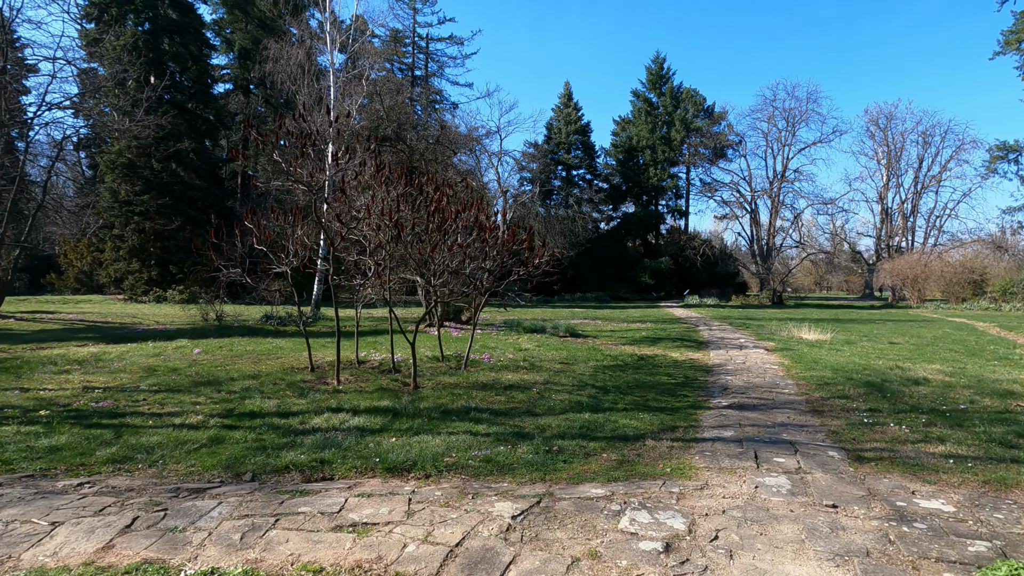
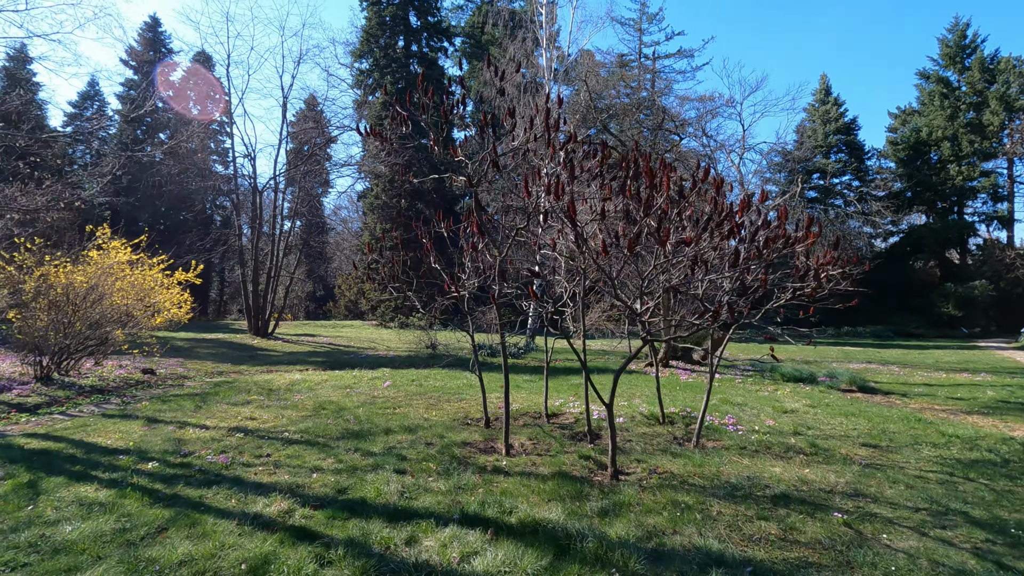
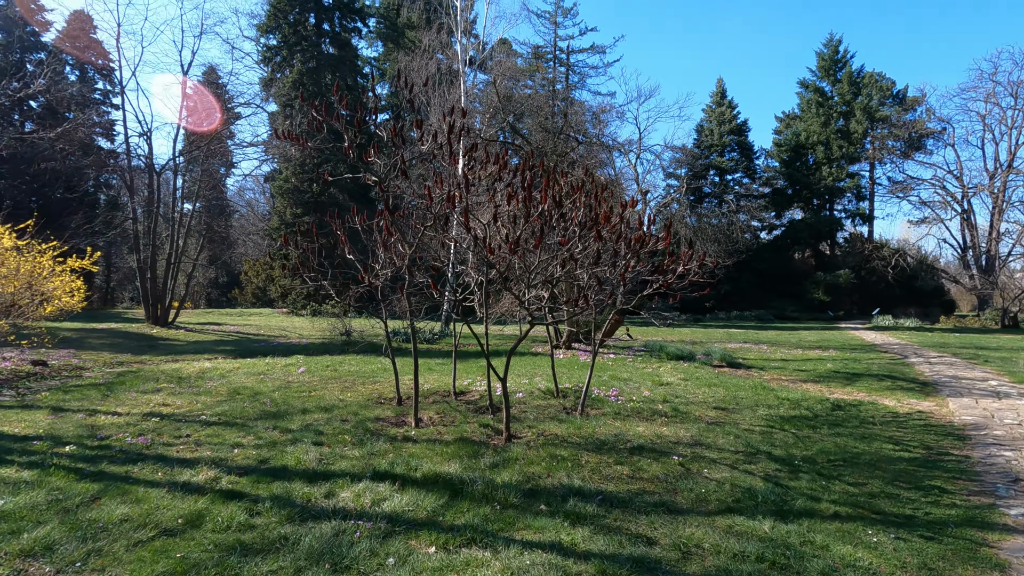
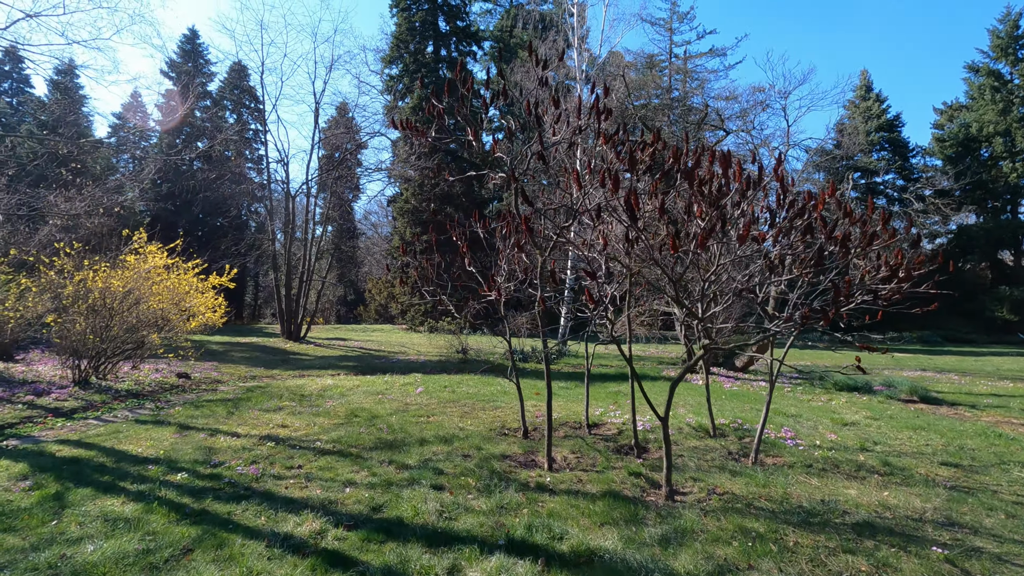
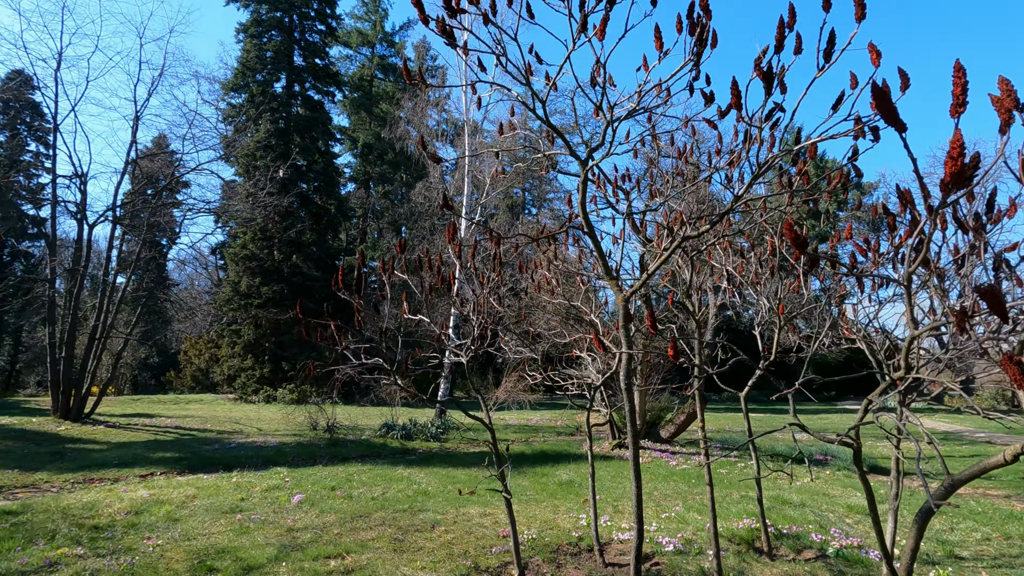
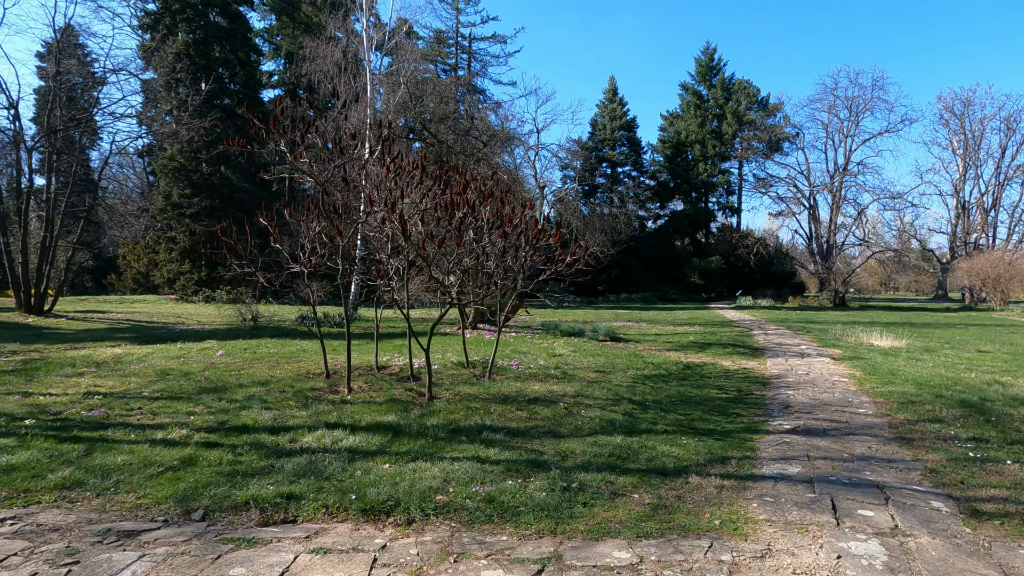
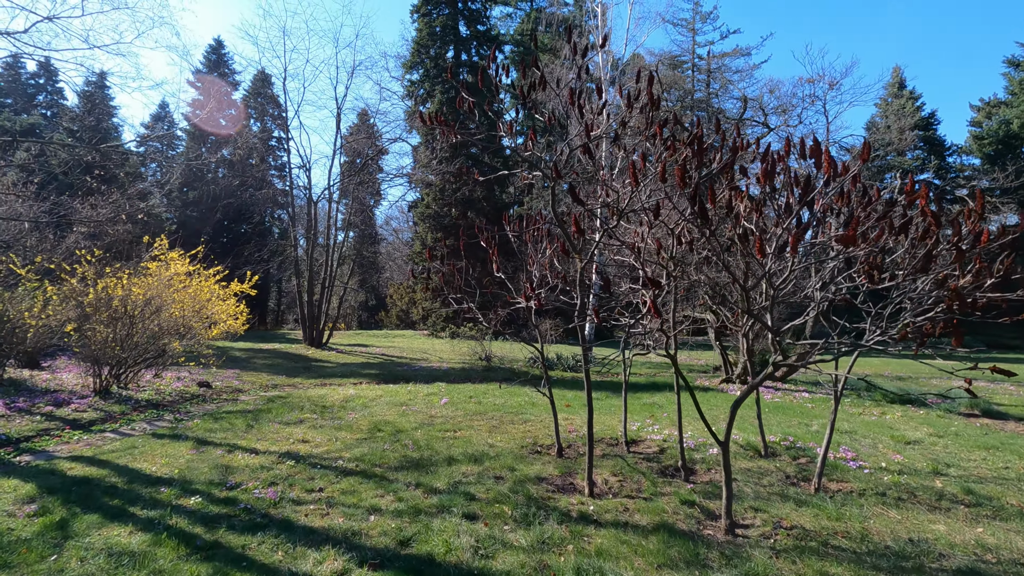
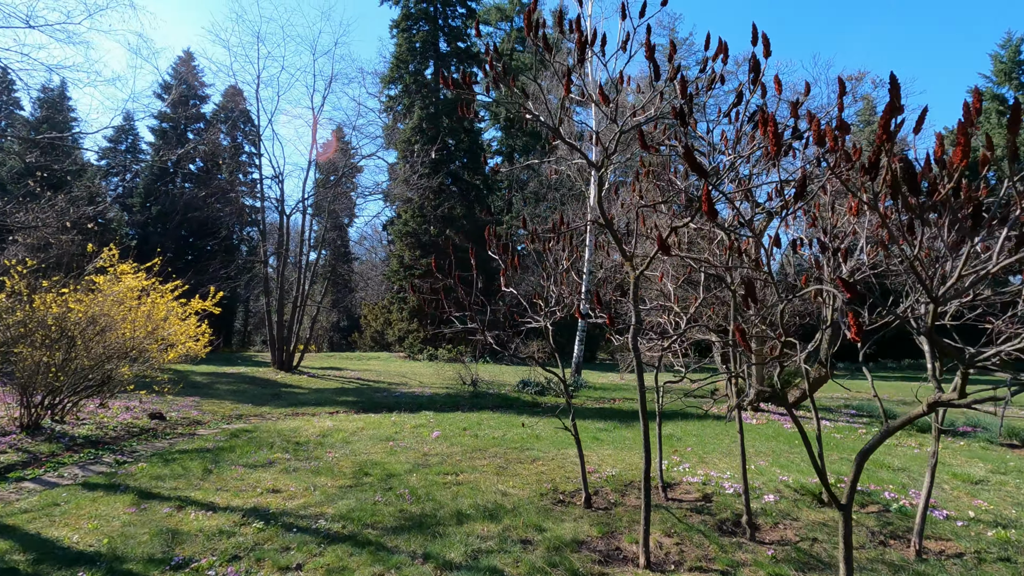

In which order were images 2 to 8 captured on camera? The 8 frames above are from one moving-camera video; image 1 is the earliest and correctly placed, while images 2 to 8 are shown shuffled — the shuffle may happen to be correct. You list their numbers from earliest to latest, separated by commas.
6, 3, 2, 4, 7, 8, 5
